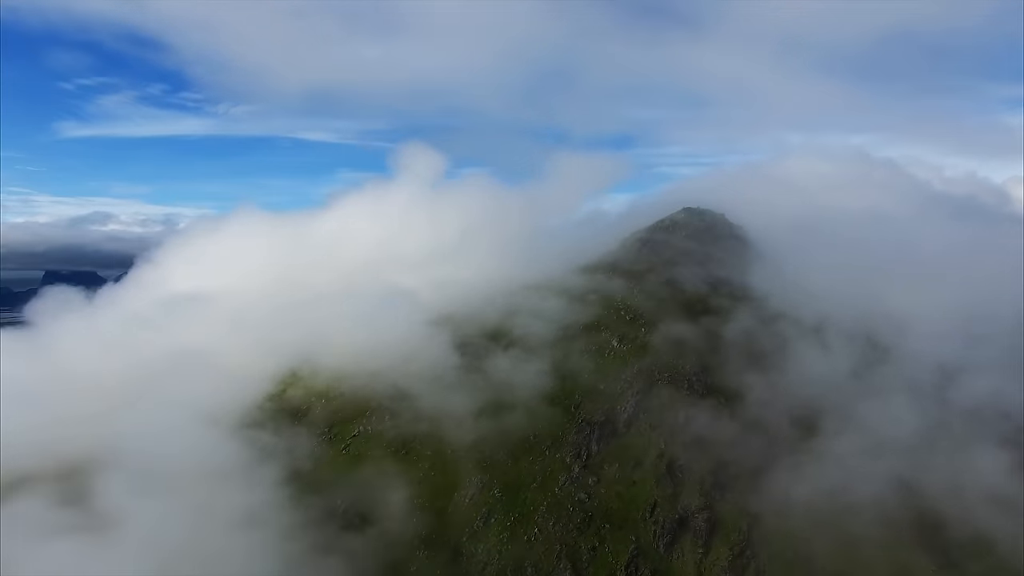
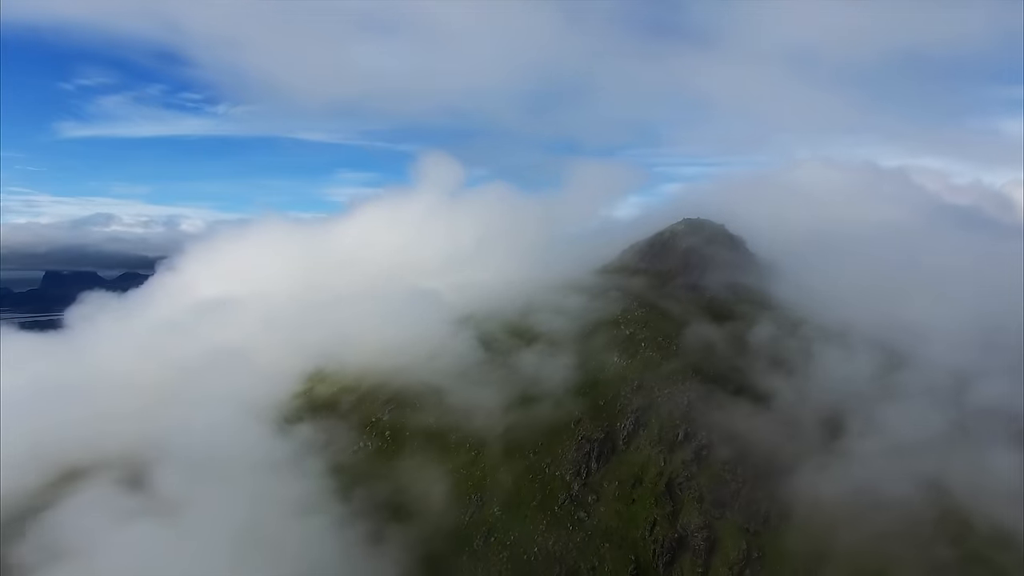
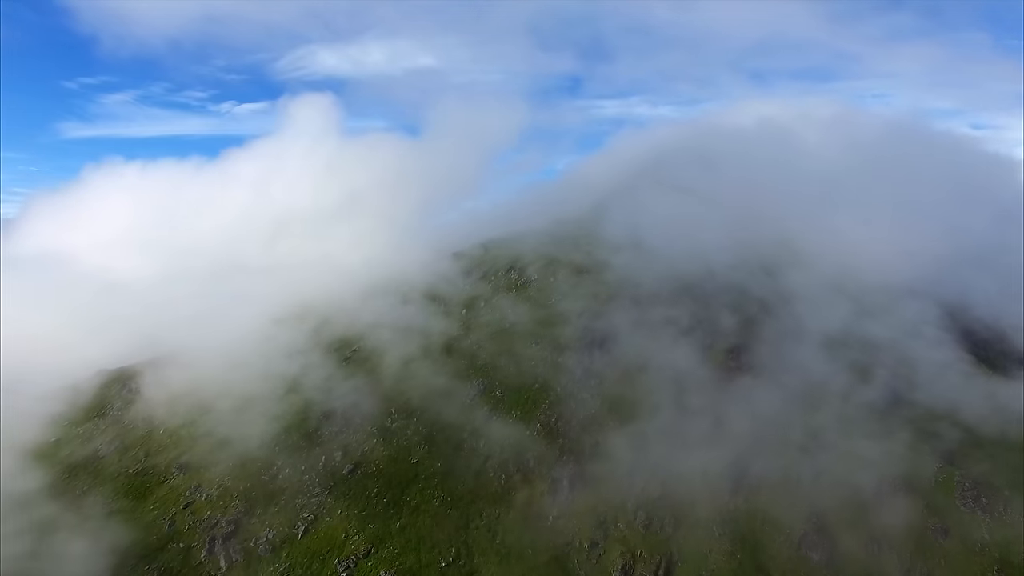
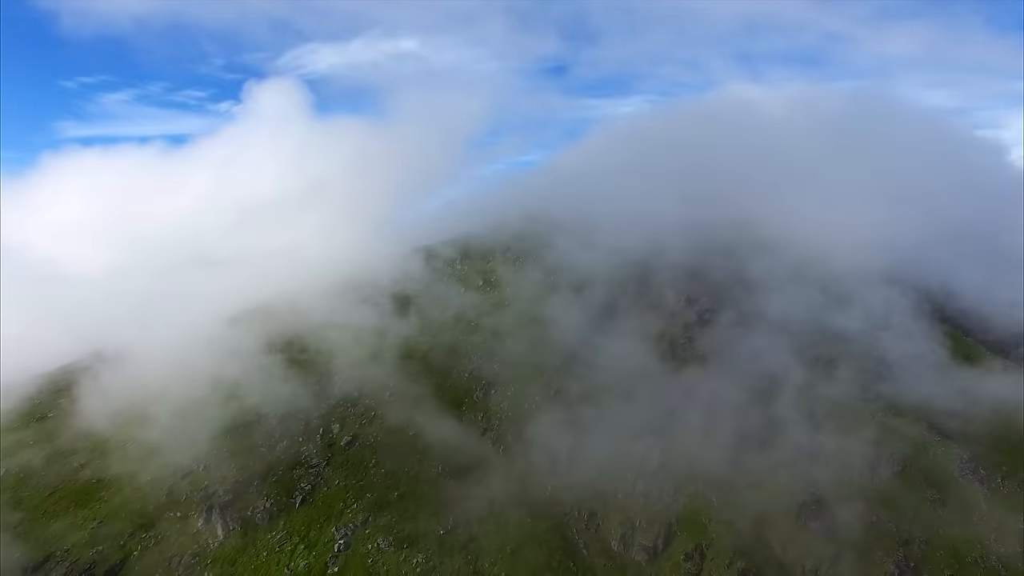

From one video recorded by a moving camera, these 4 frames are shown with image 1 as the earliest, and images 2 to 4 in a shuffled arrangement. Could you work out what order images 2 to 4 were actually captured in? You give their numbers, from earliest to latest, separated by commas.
2, 4, 3
